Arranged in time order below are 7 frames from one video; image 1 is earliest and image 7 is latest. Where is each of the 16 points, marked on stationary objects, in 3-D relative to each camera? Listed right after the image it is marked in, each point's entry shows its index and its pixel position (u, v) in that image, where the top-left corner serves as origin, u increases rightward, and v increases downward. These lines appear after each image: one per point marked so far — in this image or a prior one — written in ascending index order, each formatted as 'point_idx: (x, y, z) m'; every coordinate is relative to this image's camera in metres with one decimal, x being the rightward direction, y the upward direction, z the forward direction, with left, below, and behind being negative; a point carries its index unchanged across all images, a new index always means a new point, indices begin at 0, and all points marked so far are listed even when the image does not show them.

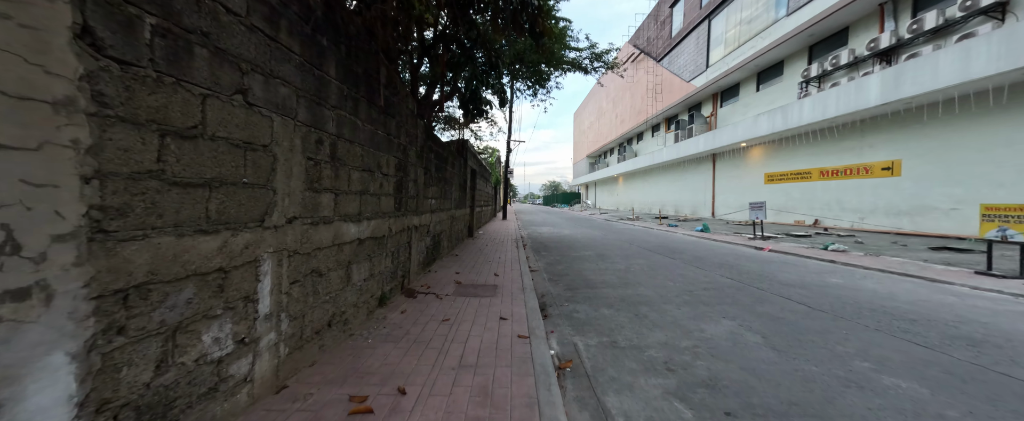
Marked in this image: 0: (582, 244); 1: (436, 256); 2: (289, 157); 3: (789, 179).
0: (+2.5, -1.3, +10.9) m
1: (-1.7, -1.0, +6.4) m
2: (-1.6, +0.4, +2.2) m
3: (+15.4, +1.7, +16.6) m
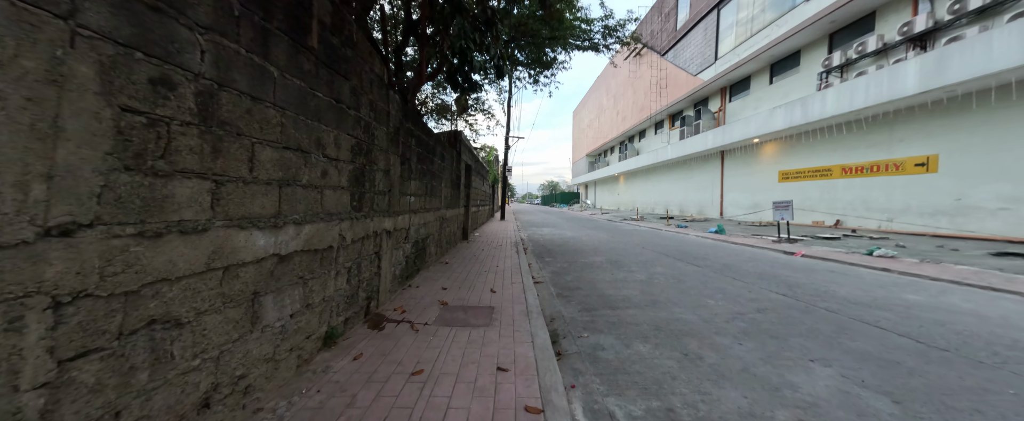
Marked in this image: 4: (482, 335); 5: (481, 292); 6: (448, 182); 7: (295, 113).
0: (+2.5, -1.3, +9.8) m
1: (-1.7, -1.0, +5.3) m
2: (-1.6, +0.4, +1.0) m
3: (+15.3, +1.7, +15.5) m
4: (-0.3, -1.3, +3.1) m
5: (-0.5, -1.3, +4.5) m
6: (-1.6, +0.7, +7.5) m
7: (-1.6, +0.7, +2.1) m
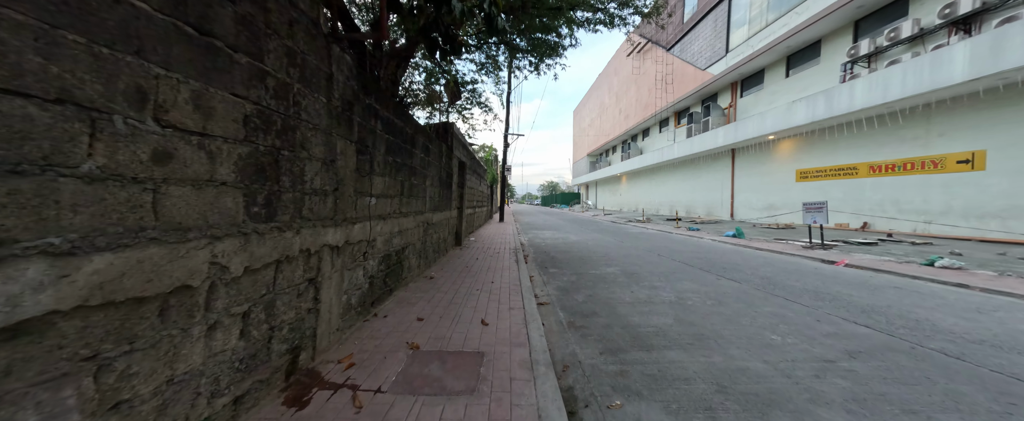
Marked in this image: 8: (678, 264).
0: (+2.5, -1.3, +8.6) m
1: (-1.7, -1.1, +4.2) m
2: (-1.6, +0.3, -0.1) m
3: (+15.3, +1.7, +14.4) m
4: (-0.3, -1.4, +2.0) m
5: (-0.5, -1.3, +3.4) m
6: (-1.7, +0.7, +6.4) m
7: (-1.6, +0.6, +1.0) m
8: (+4.1, -1.3, +7.4) m
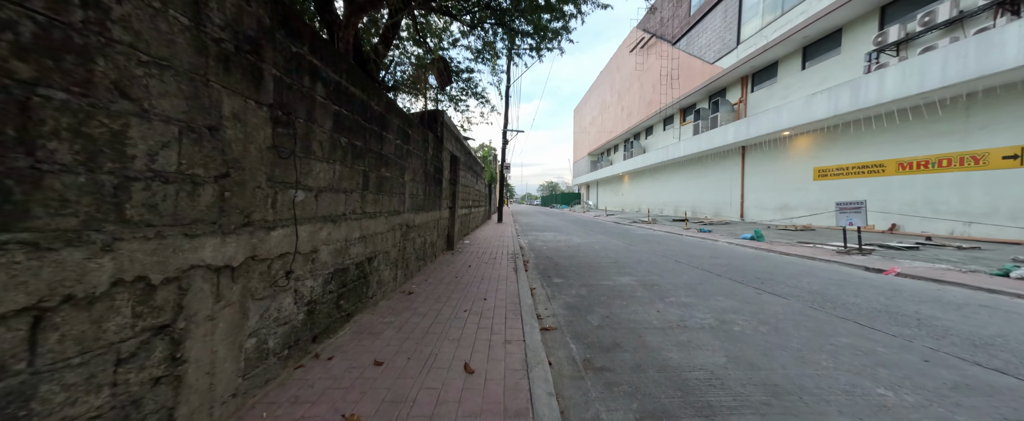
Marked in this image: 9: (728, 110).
0: (+2.4, -1.3, +7.6) m
1: (-1.7, -1.1, +3.1) m
2: (-1.6, +0.3, -1.1) m
3: (+15.2, +1.6, +13.4) m
4: (-0.4, -1.3, +0.9) m
5: (-0.5, -1.3, +2.4) m
6: (-1.7, +0.7, +5.4) m
7: (-1.6, +0.7, 0.0) m
8: (+4.1, -1.3, +6.4) m
9: (+14.4, +6.7, +19.9) m
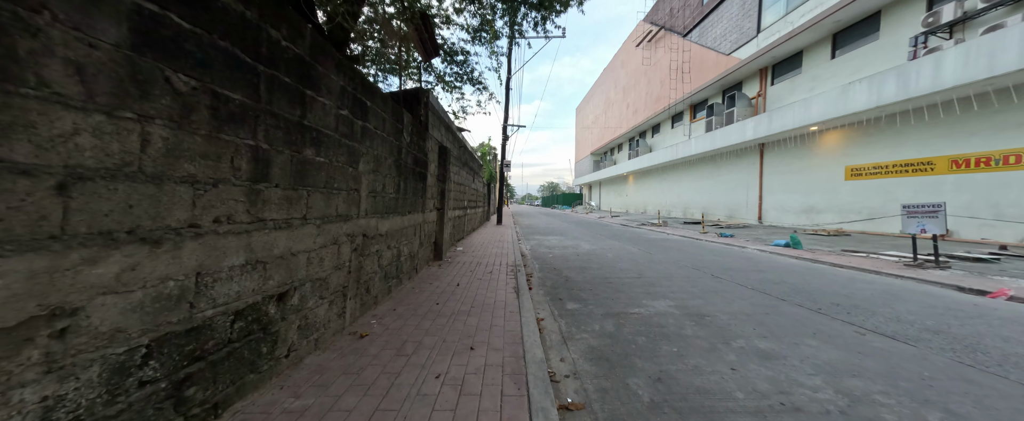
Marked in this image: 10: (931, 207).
0: (+2.4, -1.4, +6.2) m
1: (-1.7, -1.1, +1.7) m
2: (-1.6, +0.3, -2.6) m
3: (+15.3, +1.5, +12.0) m
4: (-0.4, -1.4, -0.5) m
5: (-0.5, -1.3, +0.9) m
6: (-1.7, +0.6, +4.0) m
7: (-1.6, +0.6, -1.4) m
8: (+4.1, -1.4, +4.9) m
9: (+14.4, +6.5, +18.4) m
10: (+9.3, +0.1, +6.7) m
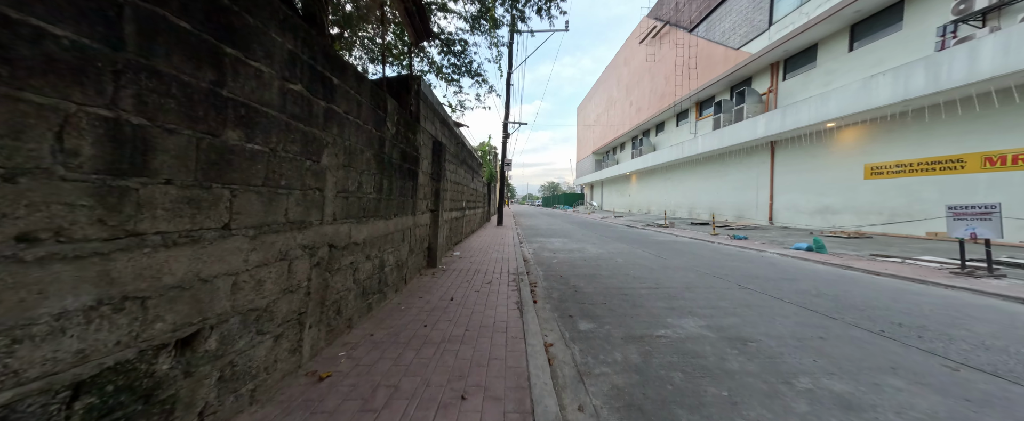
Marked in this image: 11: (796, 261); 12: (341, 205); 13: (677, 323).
0: (+2.5, -1.4, +5.5) m
1: (-1.7, -1.1, +1.0) m
2: (-1.6, +0.3, -3.3) m
3: (+15.3, +1.5, +11.3) m
4: (-0.3, -1.4, -1.2) m
5: (-0.5, -1.4, +0.2) m
6: (-1.7, +0.6, +3.3) m
7: (-1.6, +0.6, -2.1) m
8: (+4.1, -1.4, +4.2) m
9: (+14.5, +6.5, +17.7) m
10: (+9.4, +0.1, +6.0) m
11: (+7.8, -1.4, +8.2) m
12: (-1.7, +0.1, +3.0) m
13: (+2.2, -1.5, +3.9) m
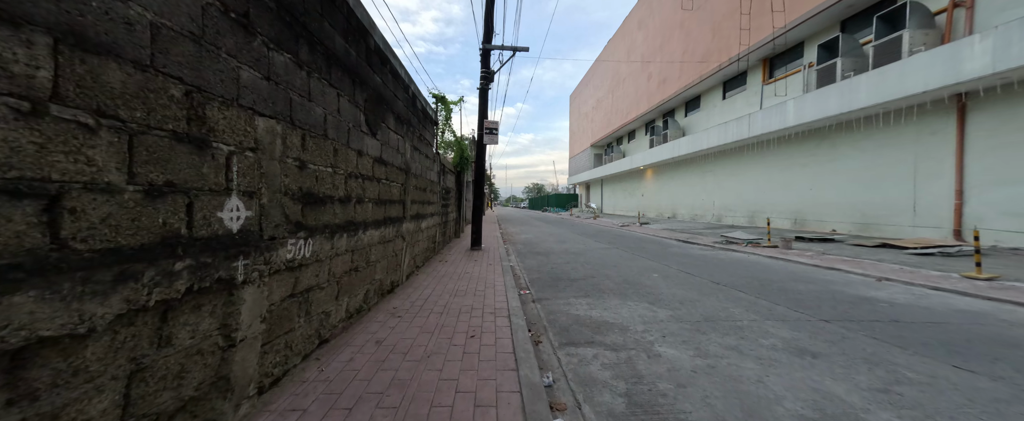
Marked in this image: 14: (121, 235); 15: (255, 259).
0: (+2.3, -1.5, +4.4) m
1: (-1.6, -1.2, -0.3) m
2: (-1.3, +0.2, -4.6) m
3: (+14.8, +1.5, +10.9) m
4: (-0.1, -1.5, -2.4) m
5: (-0.4, -1.4, -1.0) m
6: (-1.7, +0.5, +1.9) m
7: (-1.3, +0.5, -3.4) m
8: (+4.0, -1.5, +3.2) m
9: (+13.6, +6.4, +17.3) m
10: (+9.2, 0.0, +5.3) m
11: (+7.4, -1.4, +7.4) m
12: (-1.7, 0.0, +1.6) m
13: (+2.1, -1.5, +2.8) m
14: (-1.7, -0.1, +1.2) m
15: (-1.7, -0.3, +1.9) m
